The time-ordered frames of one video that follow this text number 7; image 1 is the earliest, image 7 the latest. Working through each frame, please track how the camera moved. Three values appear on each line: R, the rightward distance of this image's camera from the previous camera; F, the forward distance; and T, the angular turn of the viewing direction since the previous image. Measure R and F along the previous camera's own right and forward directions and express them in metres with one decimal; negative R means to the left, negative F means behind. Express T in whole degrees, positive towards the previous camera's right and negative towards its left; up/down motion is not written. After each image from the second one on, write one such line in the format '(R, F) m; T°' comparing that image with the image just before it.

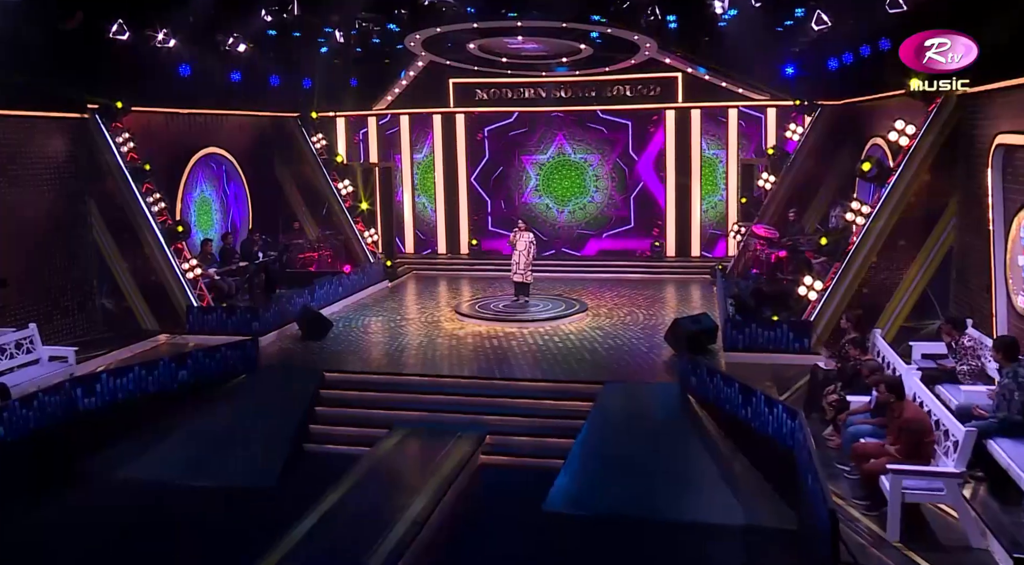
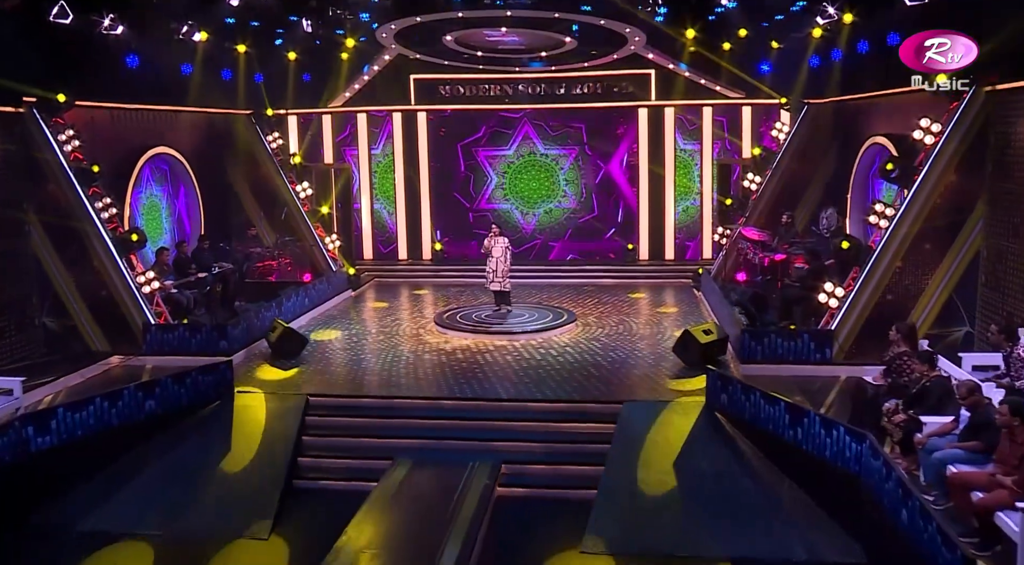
(-0.8, +0.8) m; +5°
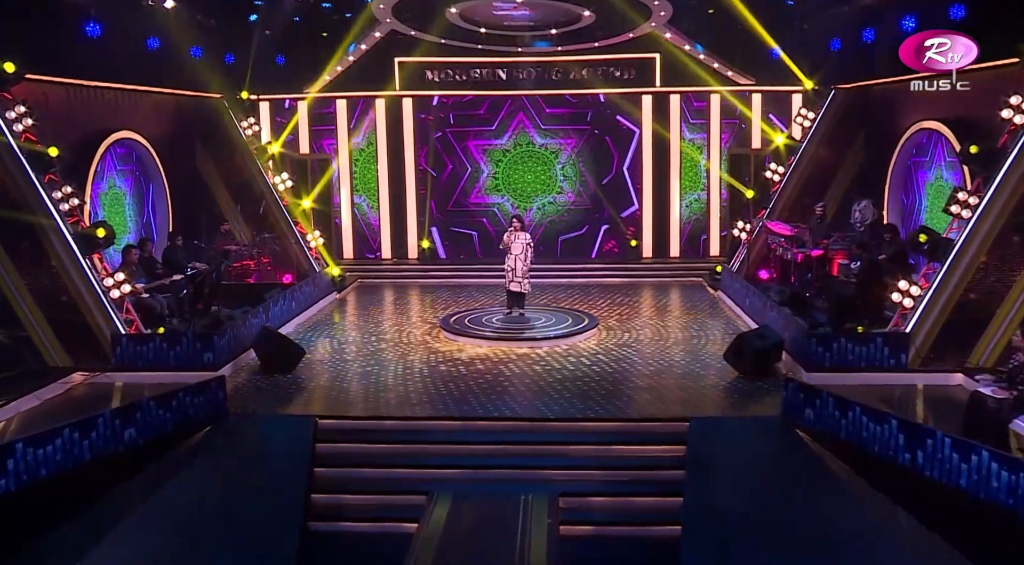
(-0.9, +1.2) m; +4°
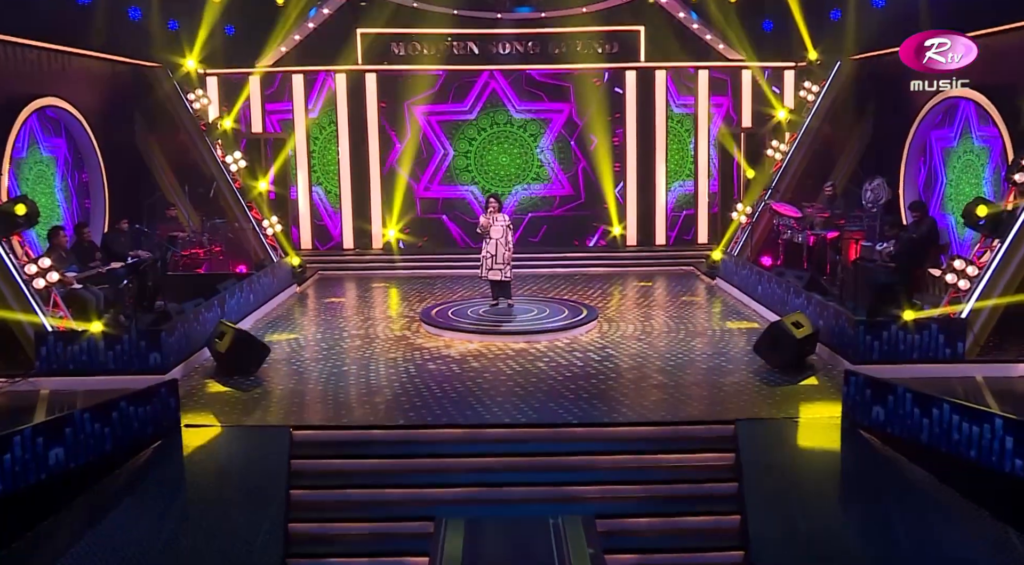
(-0.5, +1.2) m; +4°
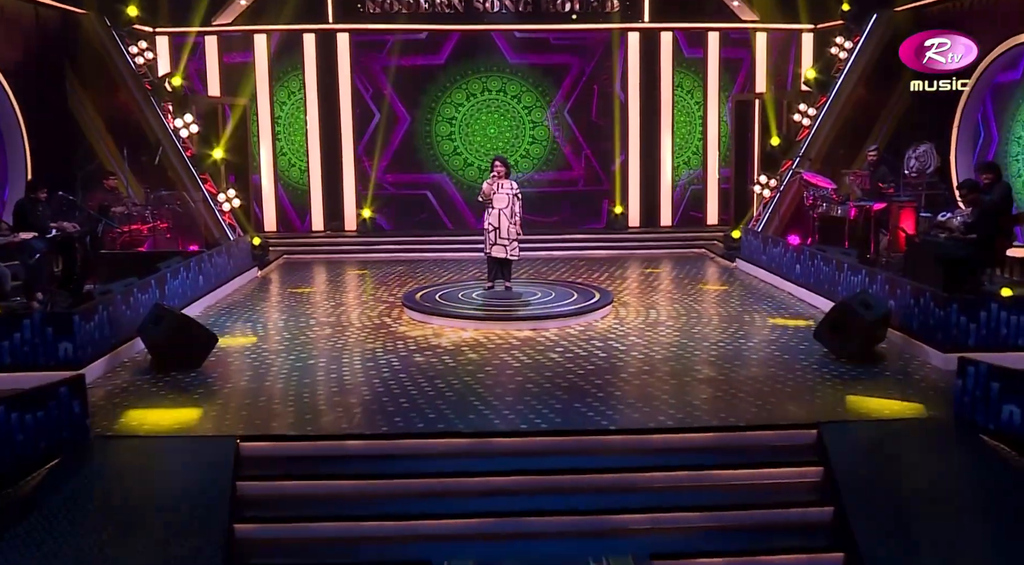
(-0.3, +1.5) m; +2°
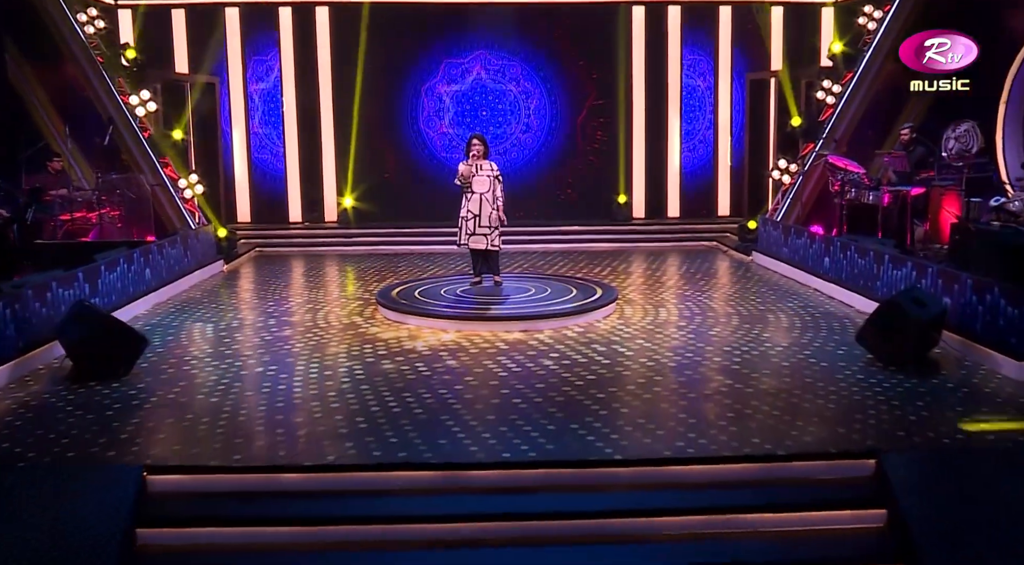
(+0.1, +1.0) m; 0°
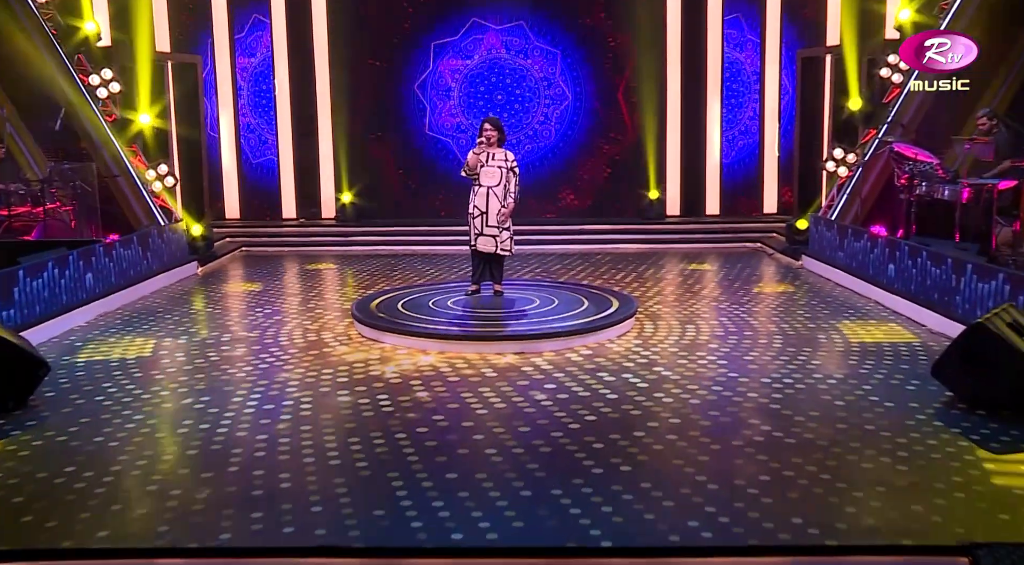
(+0.4, +1.1) m; -3°
